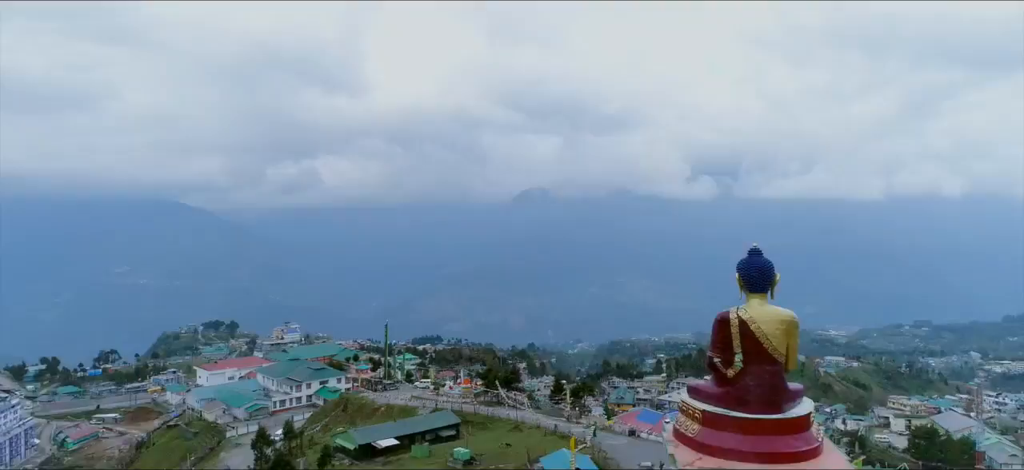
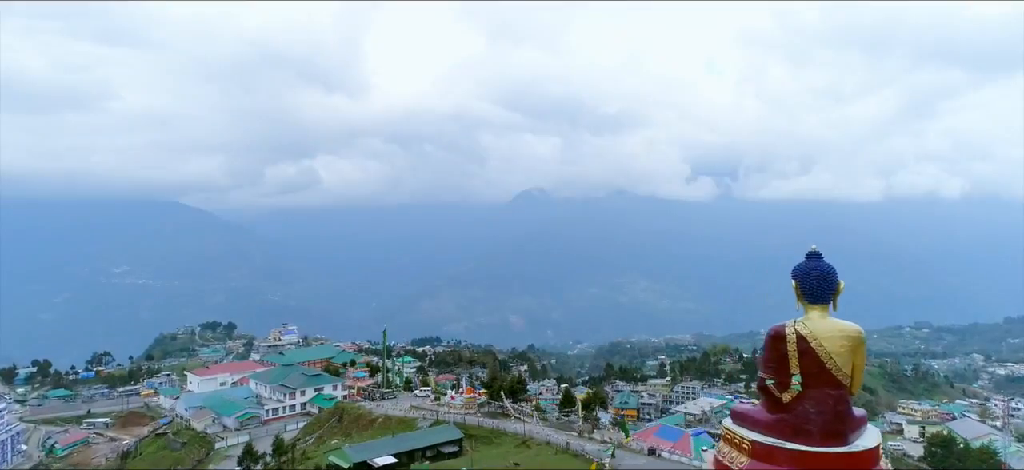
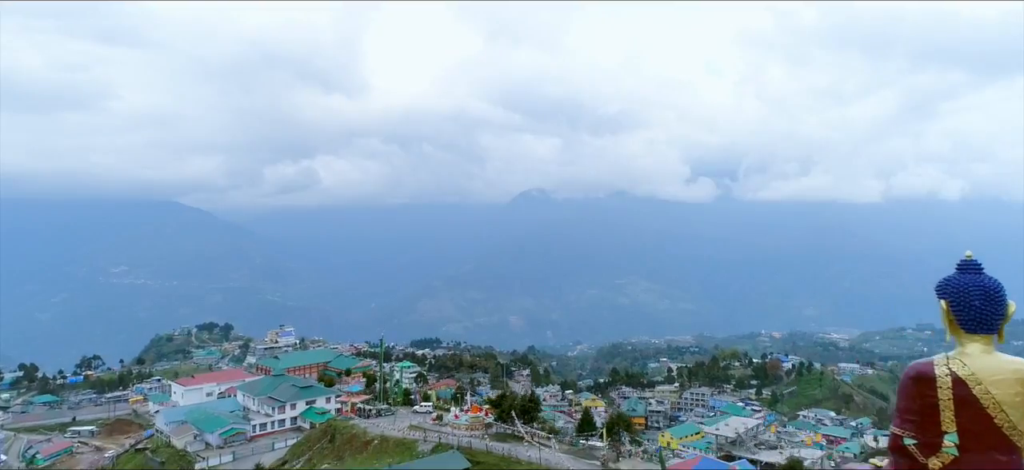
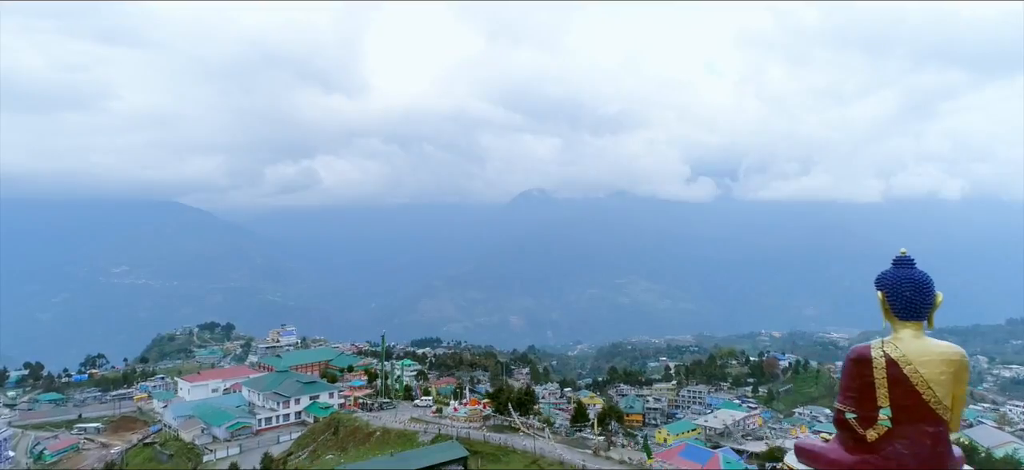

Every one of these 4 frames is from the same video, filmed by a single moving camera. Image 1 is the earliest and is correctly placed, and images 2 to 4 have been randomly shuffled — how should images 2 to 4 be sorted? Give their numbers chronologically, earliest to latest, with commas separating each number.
2, 4, 3
